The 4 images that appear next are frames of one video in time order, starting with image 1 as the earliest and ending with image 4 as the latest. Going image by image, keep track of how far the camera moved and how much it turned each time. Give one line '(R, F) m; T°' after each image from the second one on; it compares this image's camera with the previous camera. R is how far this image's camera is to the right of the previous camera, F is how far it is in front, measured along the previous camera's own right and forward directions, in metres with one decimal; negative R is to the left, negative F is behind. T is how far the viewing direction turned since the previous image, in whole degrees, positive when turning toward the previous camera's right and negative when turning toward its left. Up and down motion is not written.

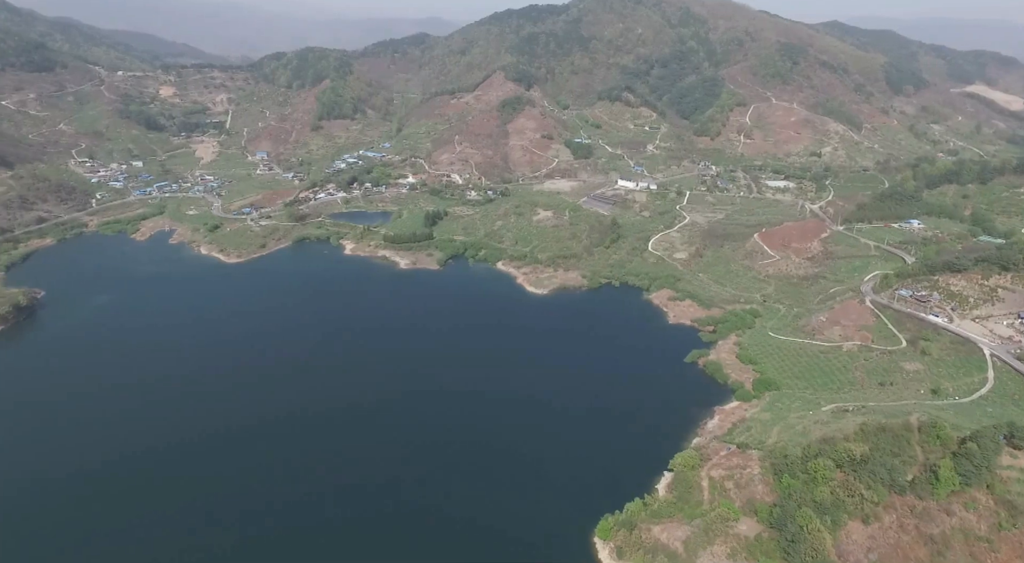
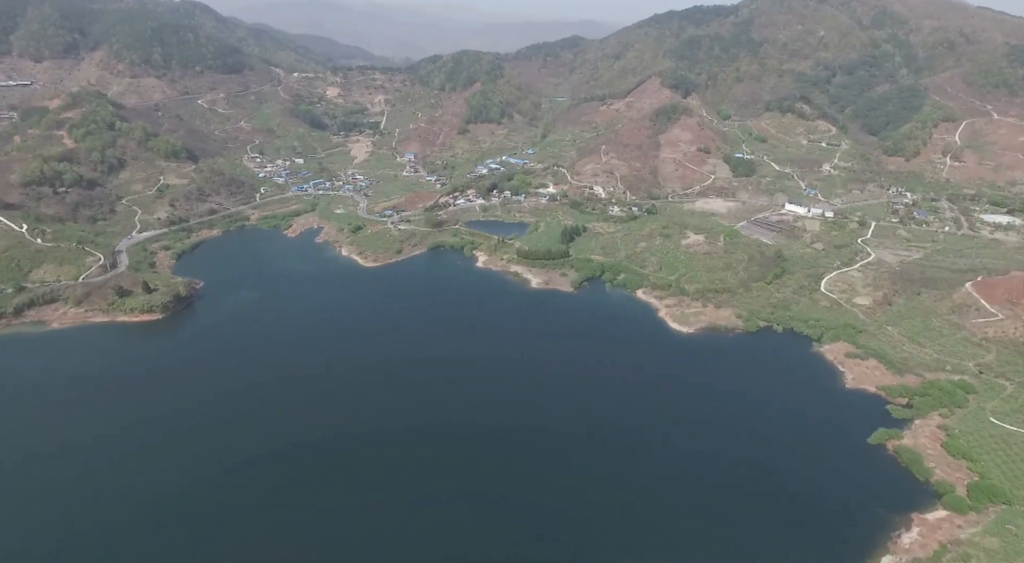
(-0.5, +6.1) m; -12°
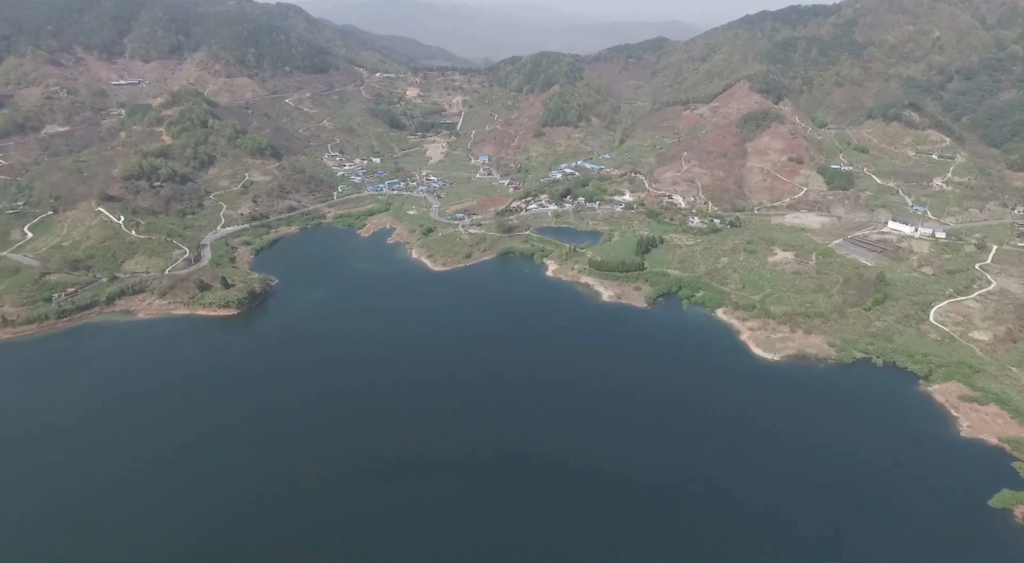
(0.0, +2.9) m; -6°
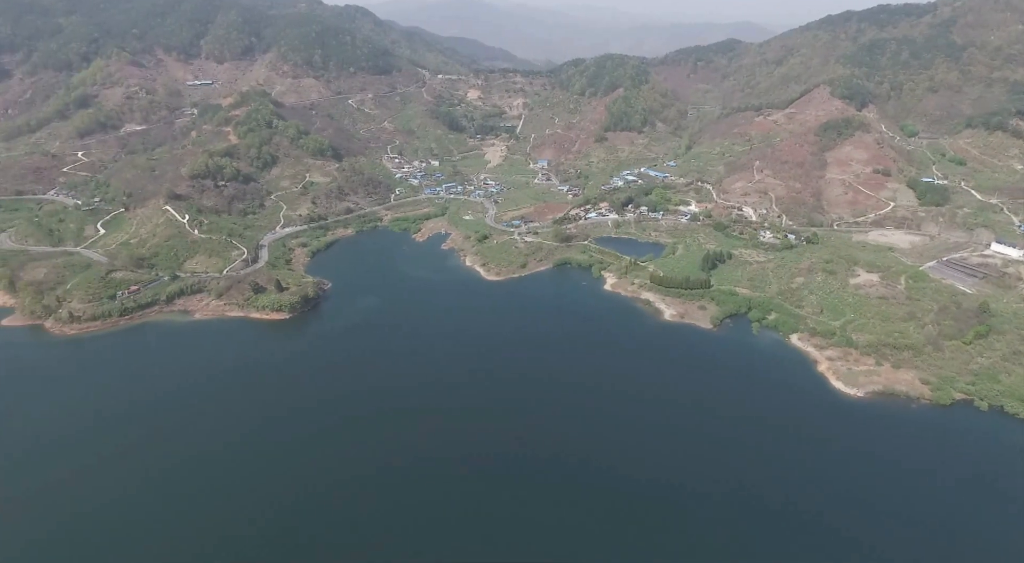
(-0.2, +3.2) m; -5°
